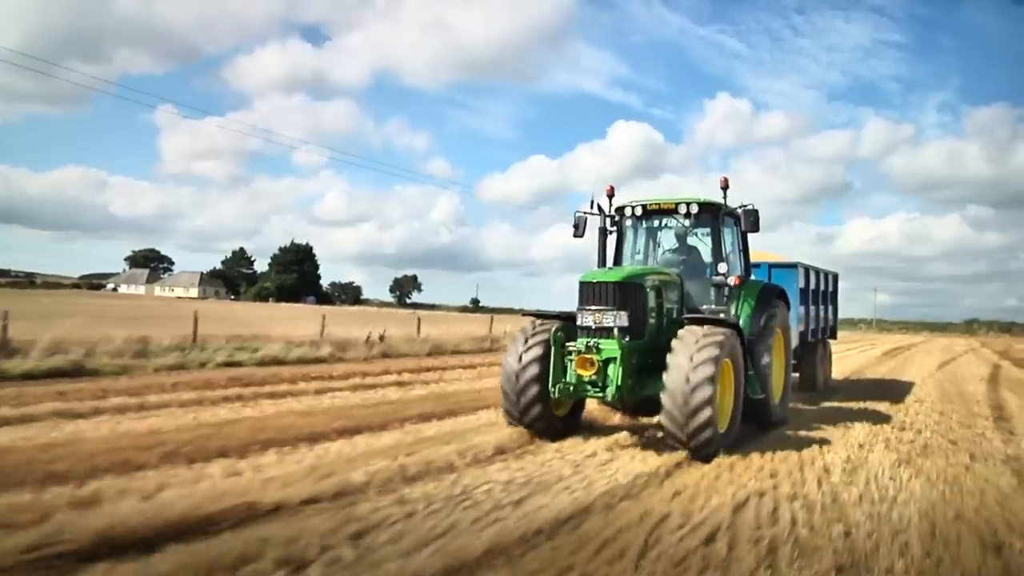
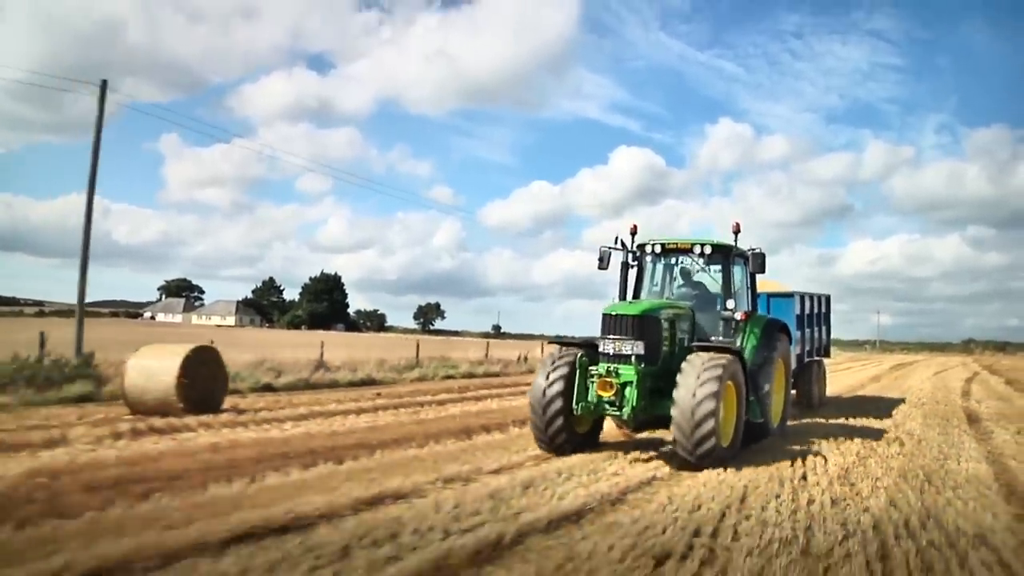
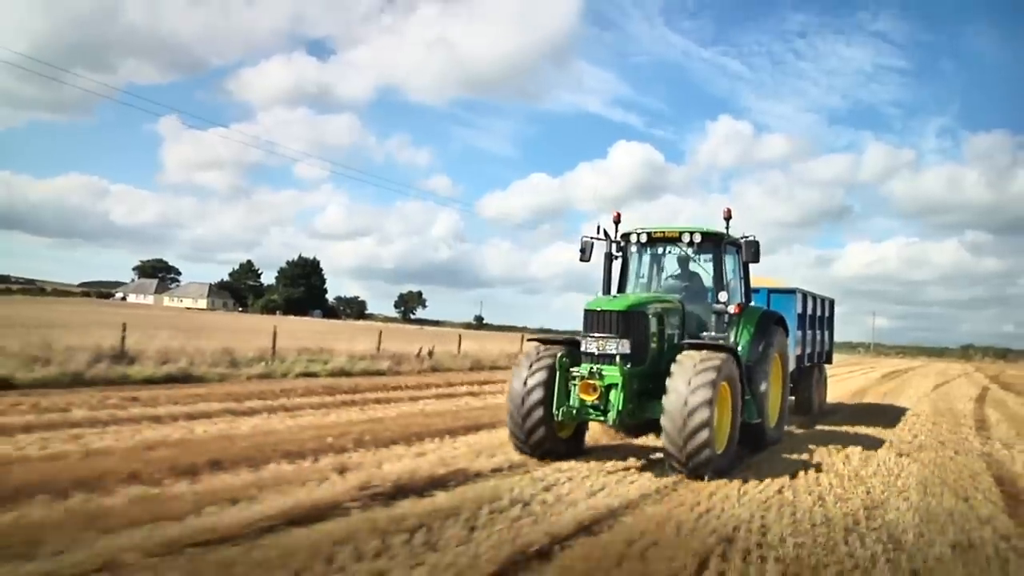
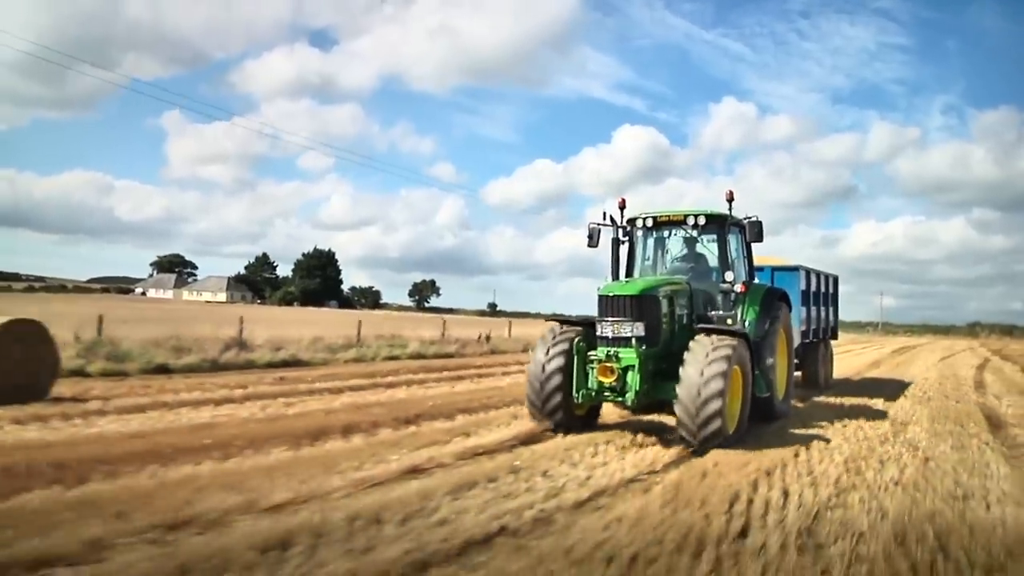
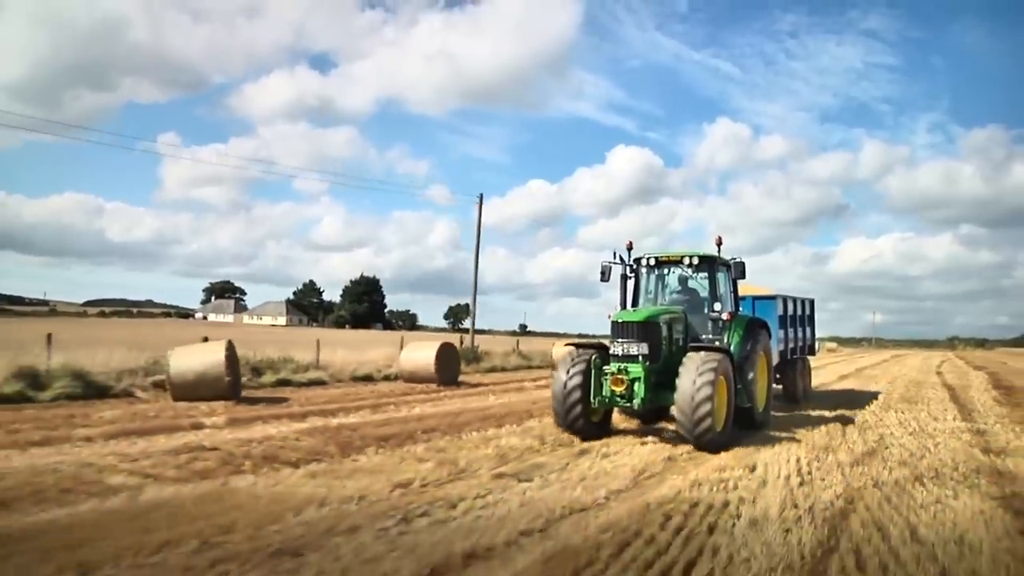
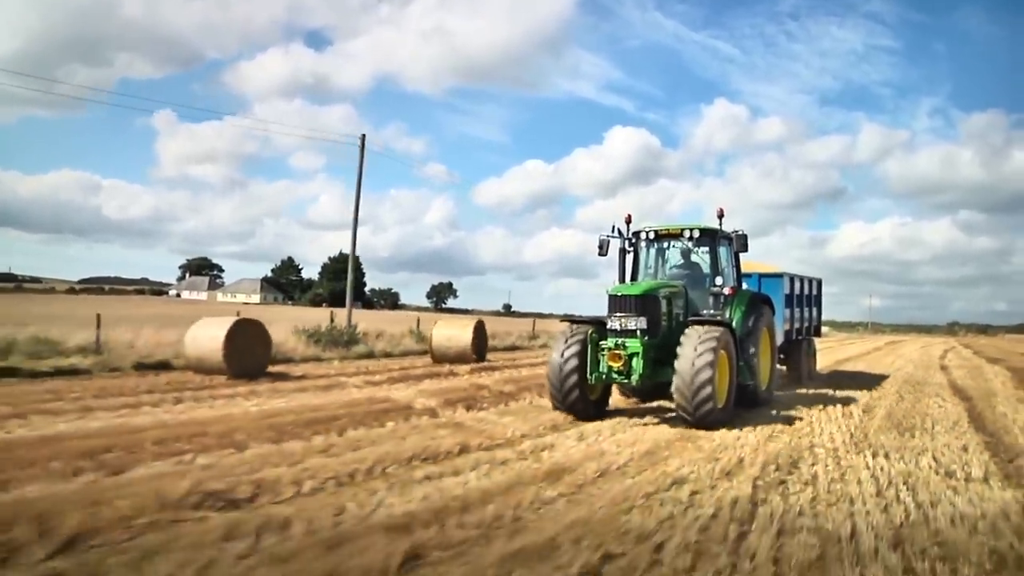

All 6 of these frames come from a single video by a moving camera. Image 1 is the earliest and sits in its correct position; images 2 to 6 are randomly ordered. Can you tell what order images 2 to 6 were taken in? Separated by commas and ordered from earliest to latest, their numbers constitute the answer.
3, 4, 2, 6, 5
